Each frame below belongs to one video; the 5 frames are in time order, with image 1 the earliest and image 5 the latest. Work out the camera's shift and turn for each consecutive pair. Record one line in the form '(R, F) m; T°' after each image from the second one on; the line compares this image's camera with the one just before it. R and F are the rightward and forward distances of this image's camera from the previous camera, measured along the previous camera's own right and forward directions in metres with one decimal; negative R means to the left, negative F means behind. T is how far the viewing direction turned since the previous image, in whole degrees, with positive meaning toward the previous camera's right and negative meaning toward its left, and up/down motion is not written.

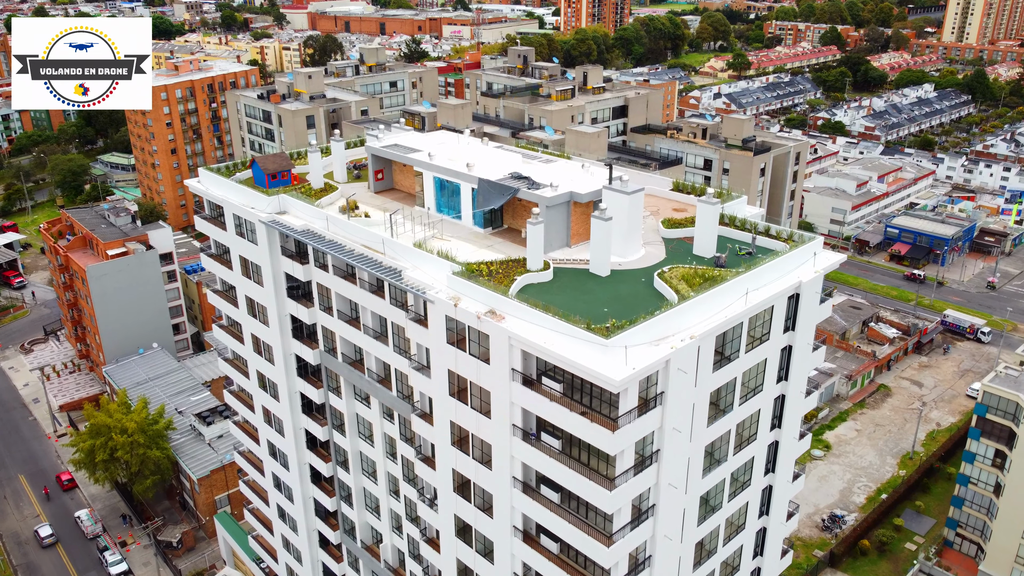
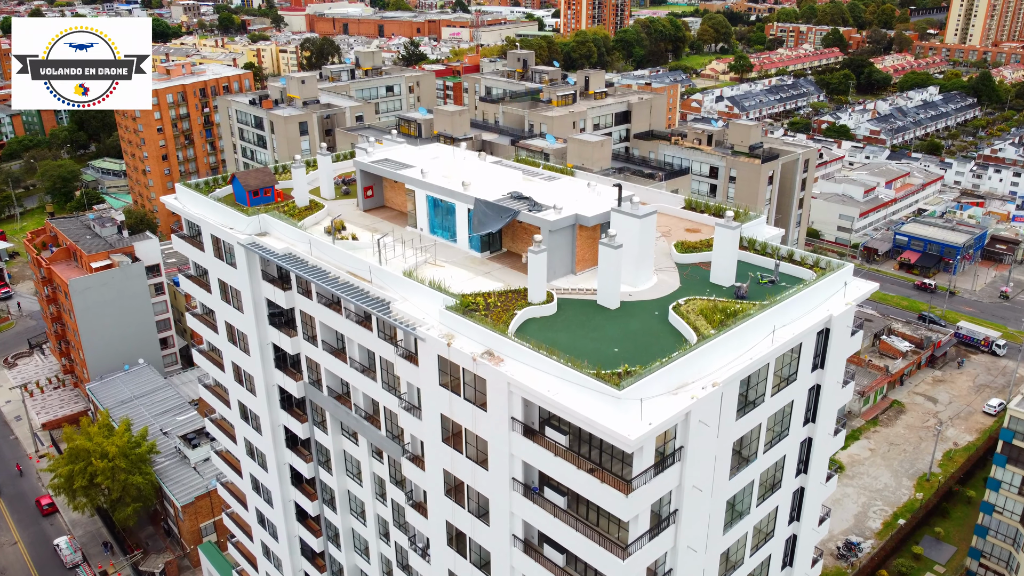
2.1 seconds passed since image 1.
(0.0, +3.0) m; 0°
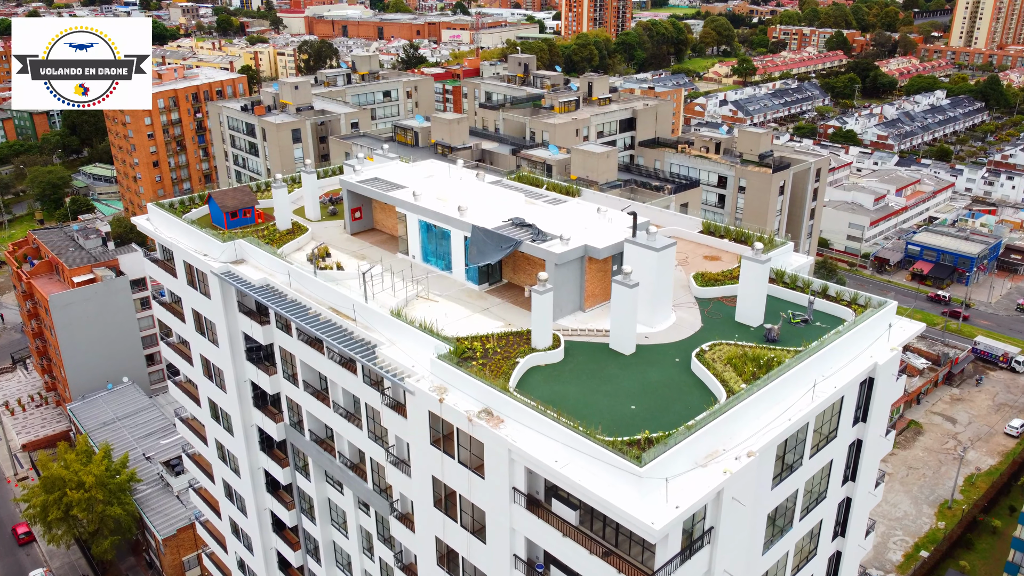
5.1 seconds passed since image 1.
(0.0, +3.3) m; 0°
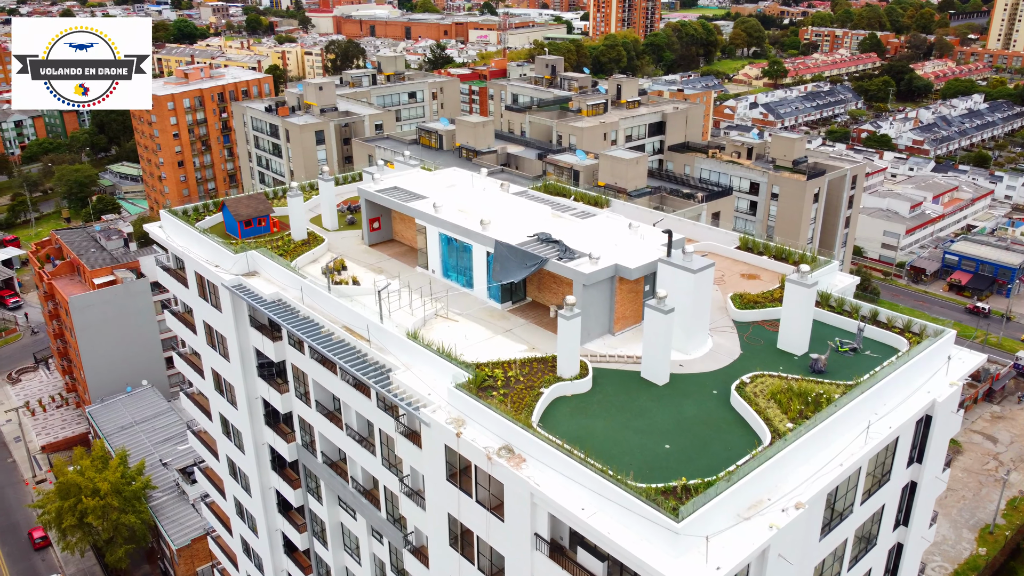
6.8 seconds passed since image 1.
(-0.1, +1.8) m; -2°
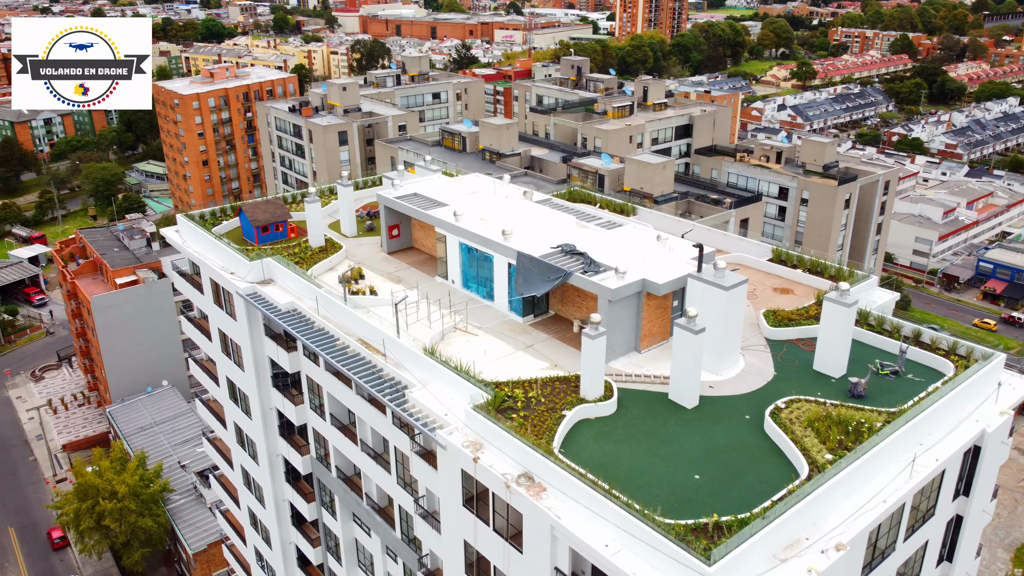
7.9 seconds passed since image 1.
(0.0, +1.1) m; -2°
